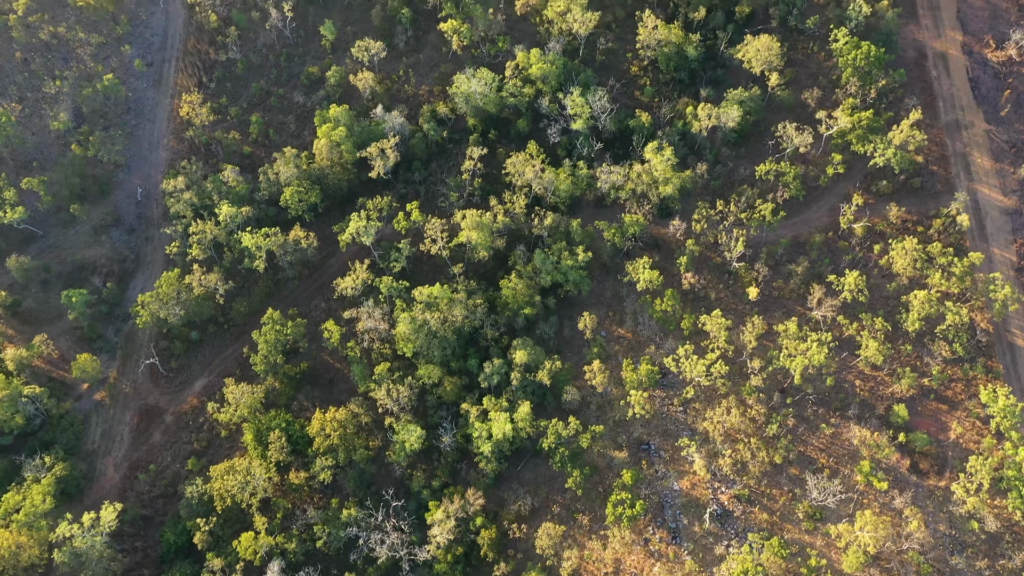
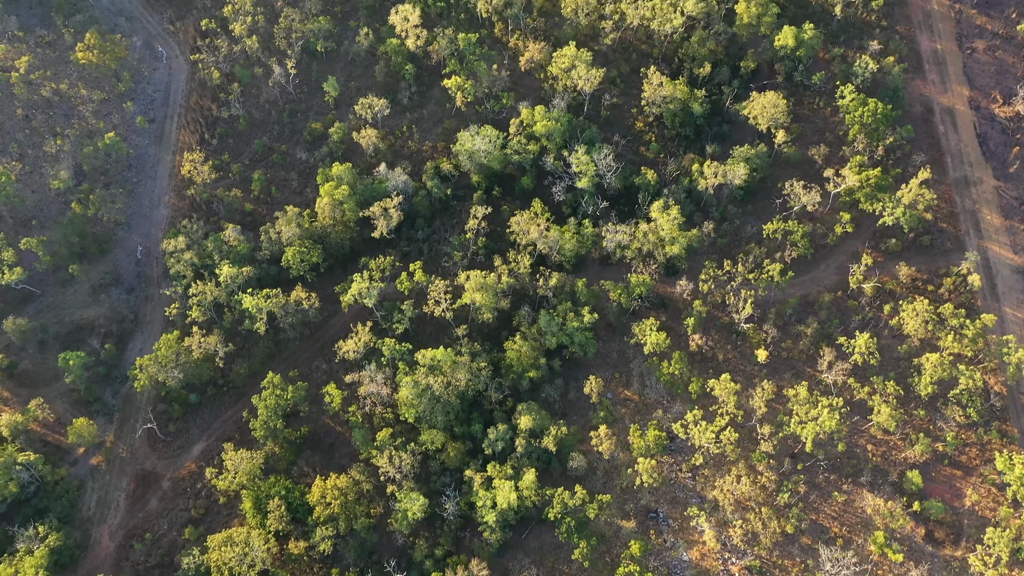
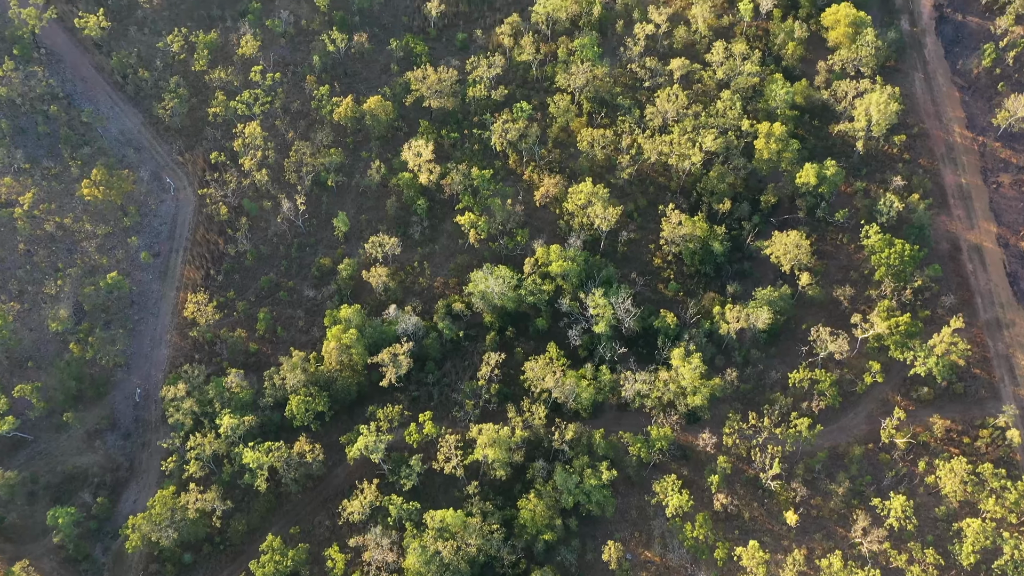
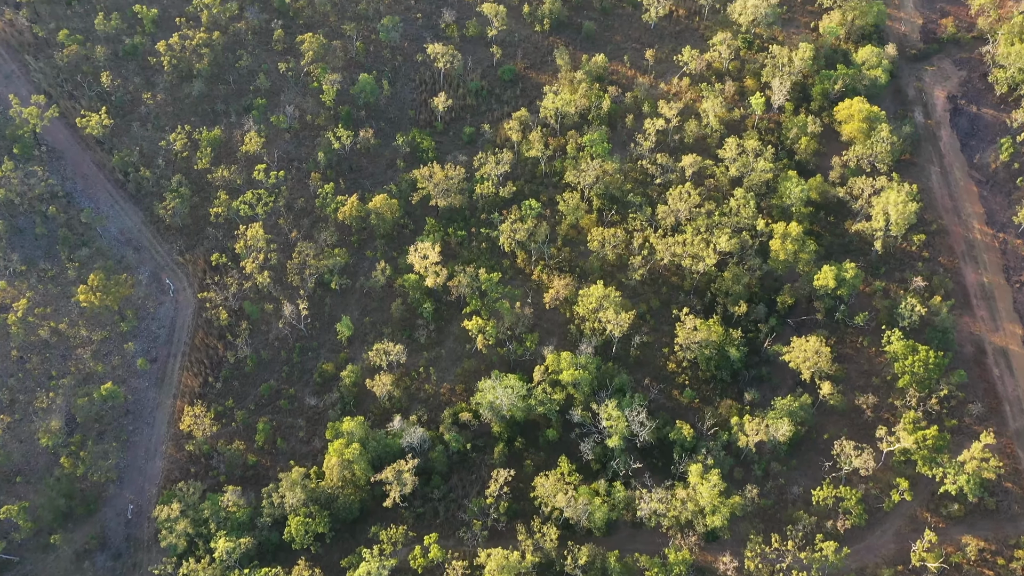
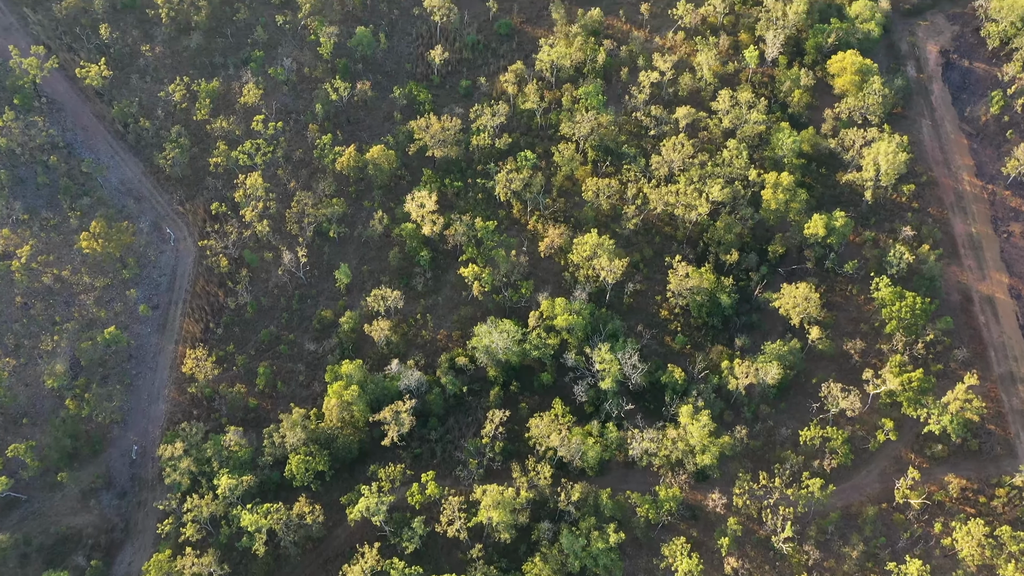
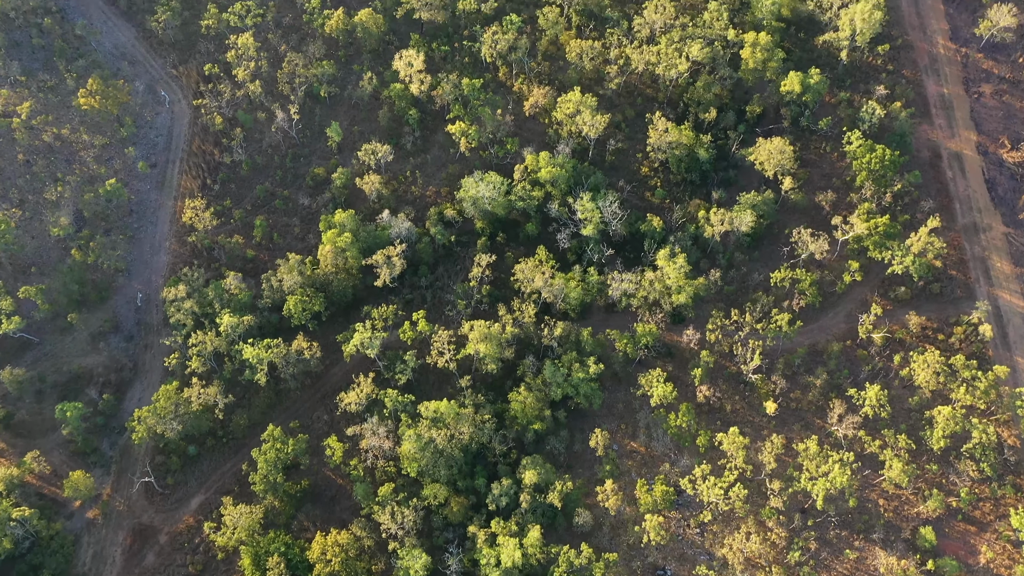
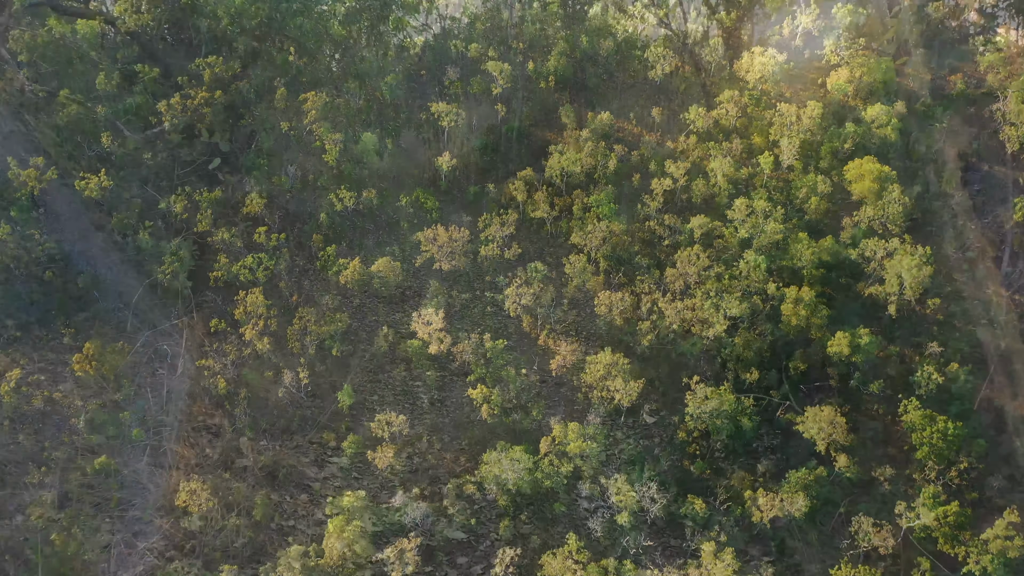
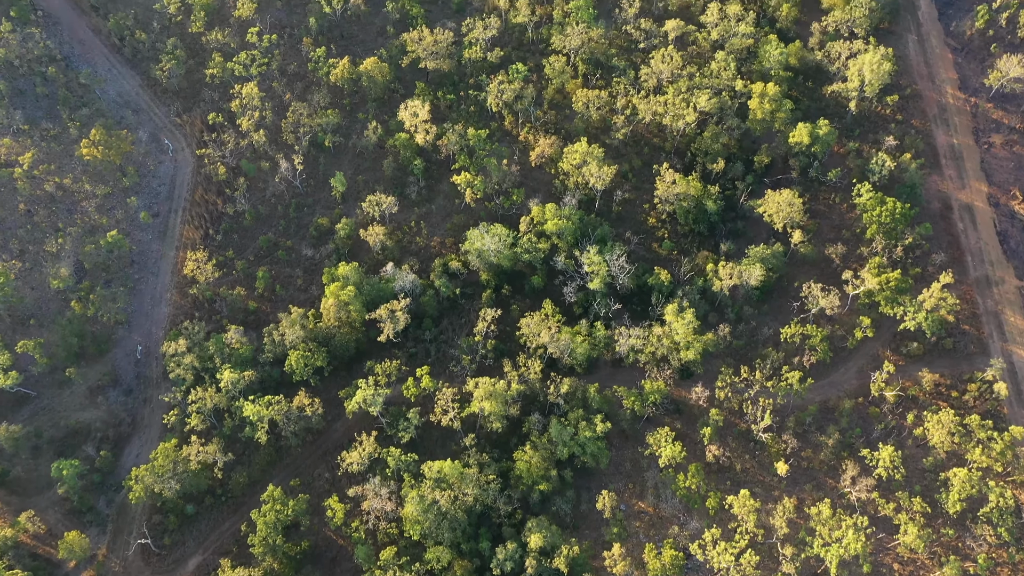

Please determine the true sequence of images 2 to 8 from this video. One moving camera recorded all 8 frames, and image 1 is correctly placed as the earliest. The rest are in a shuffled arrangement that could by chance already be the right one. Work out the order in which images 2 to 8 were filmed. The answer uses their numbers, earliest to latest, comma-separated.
2, 6, 8, 3, 5, 4, 7
